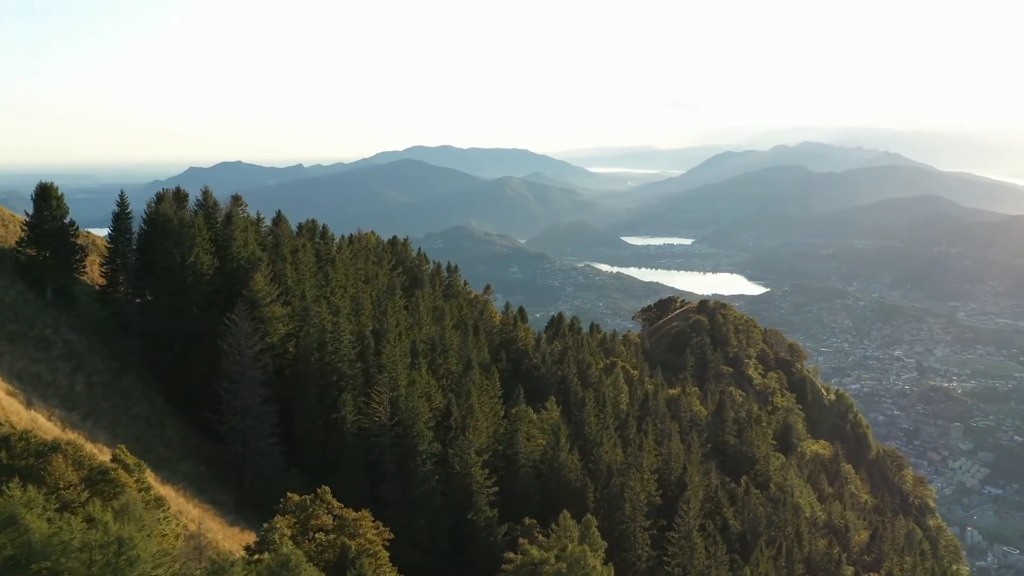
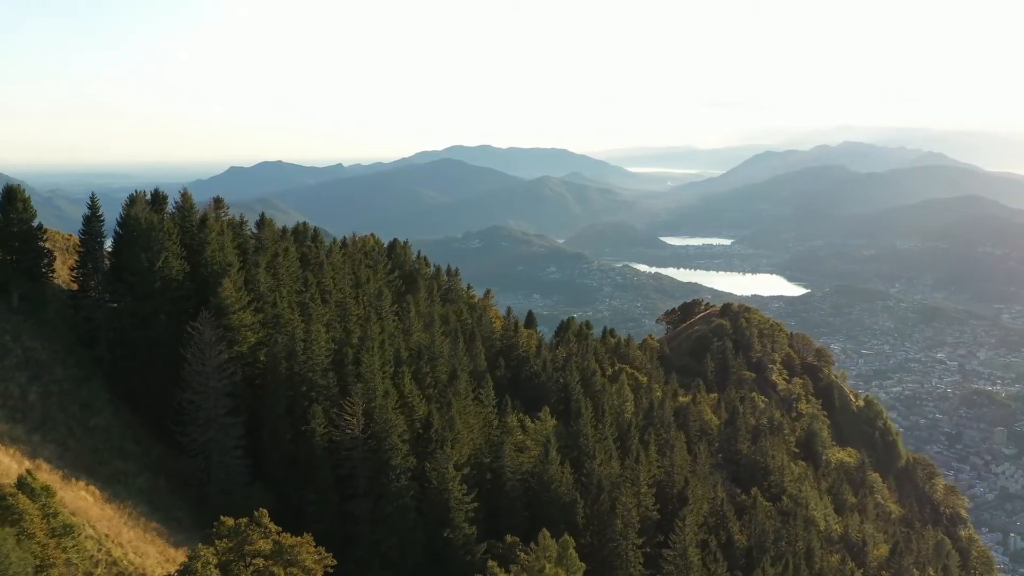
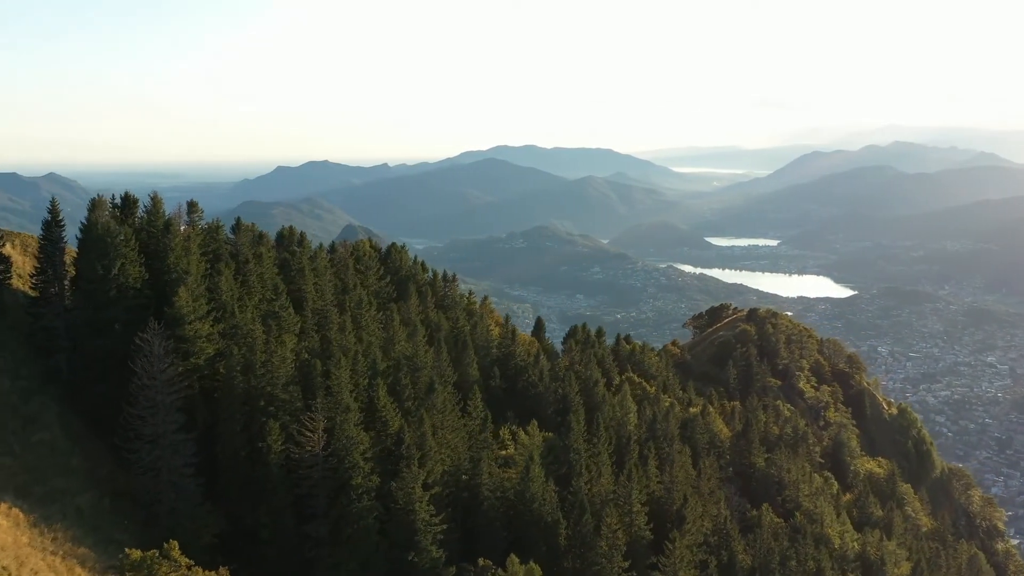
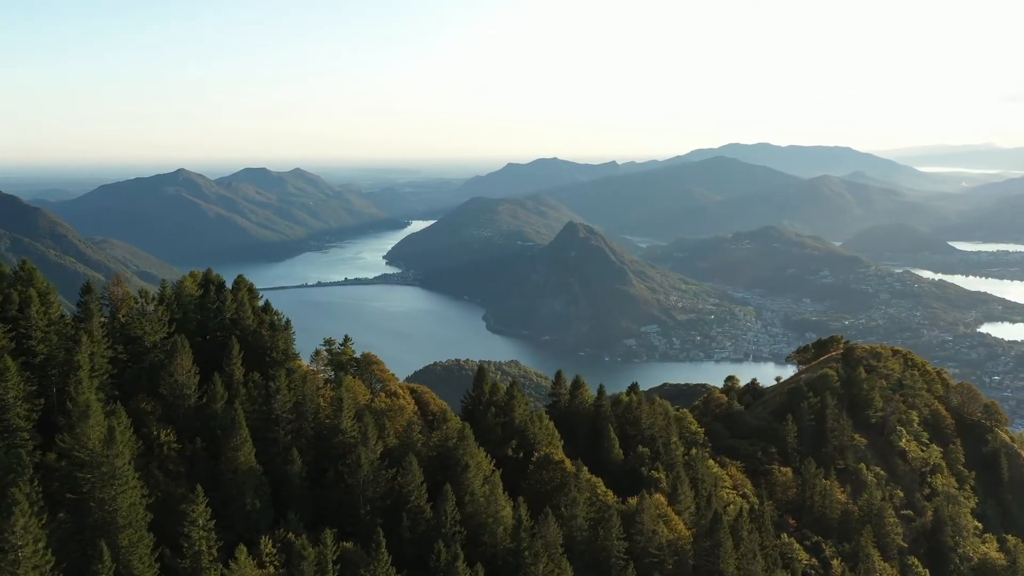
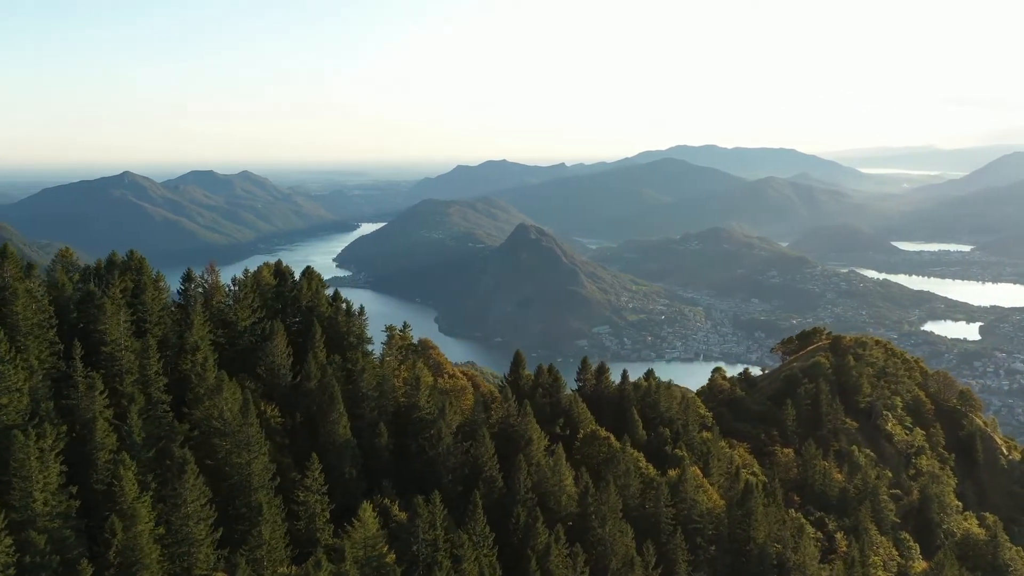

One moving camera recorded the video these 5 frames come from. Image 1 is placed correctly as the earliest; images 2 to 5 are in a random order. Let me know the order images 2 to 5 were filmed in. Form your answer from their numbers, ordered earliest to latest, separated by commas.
2, 3, 5, 4
